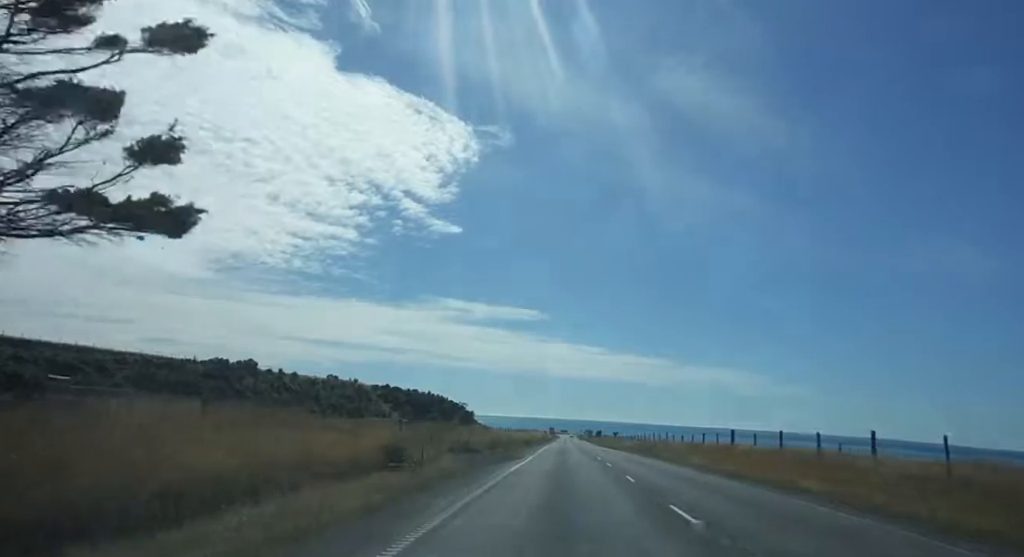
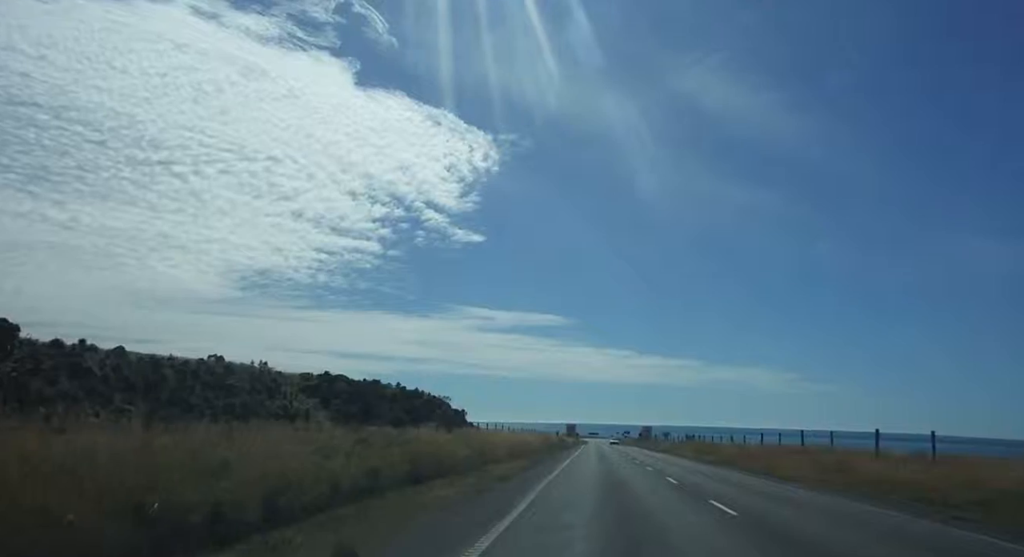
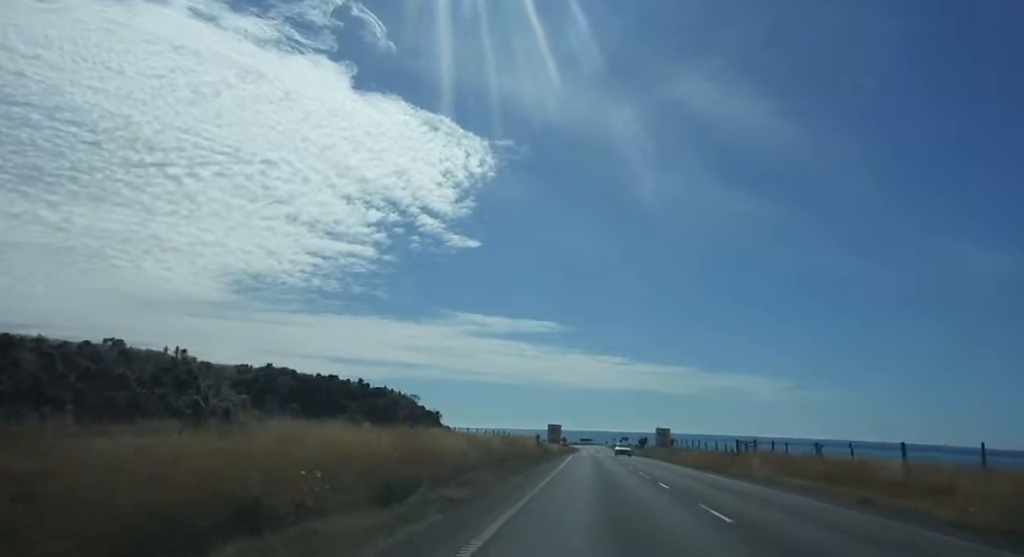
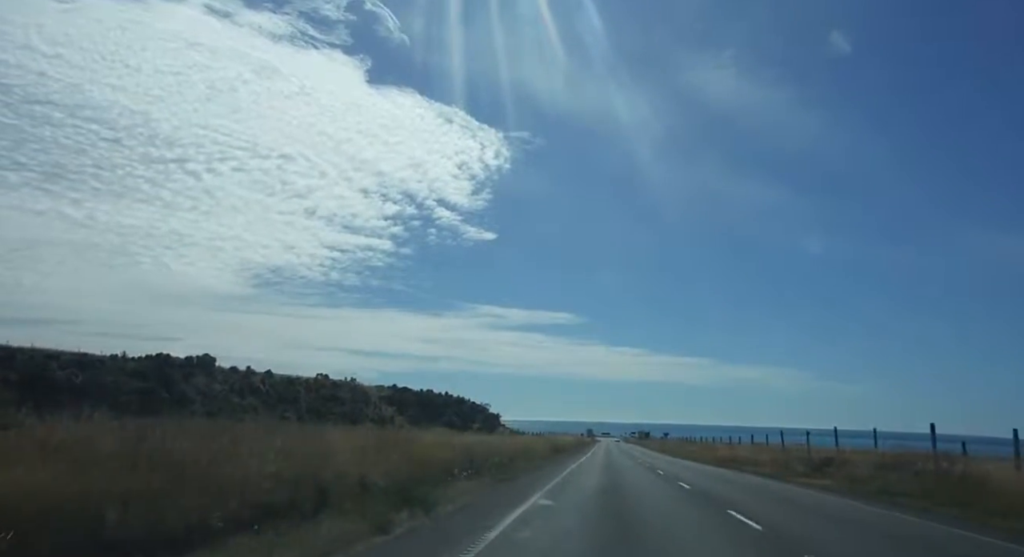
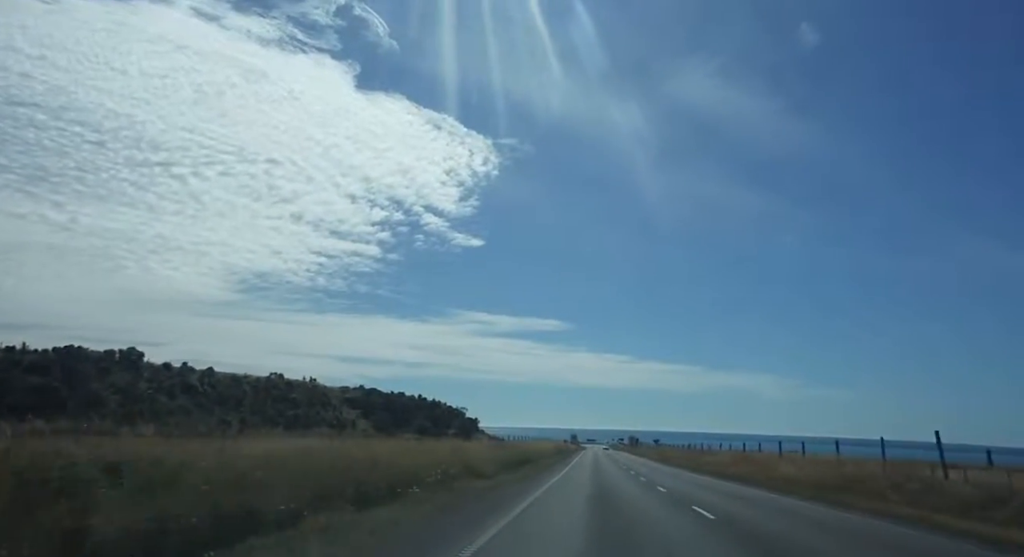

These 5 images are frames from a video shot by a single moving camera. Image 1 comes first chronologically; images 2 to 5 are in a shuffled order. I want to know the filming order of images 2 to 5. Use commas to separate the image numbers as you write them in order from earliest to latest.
4, 5, 2, 3
